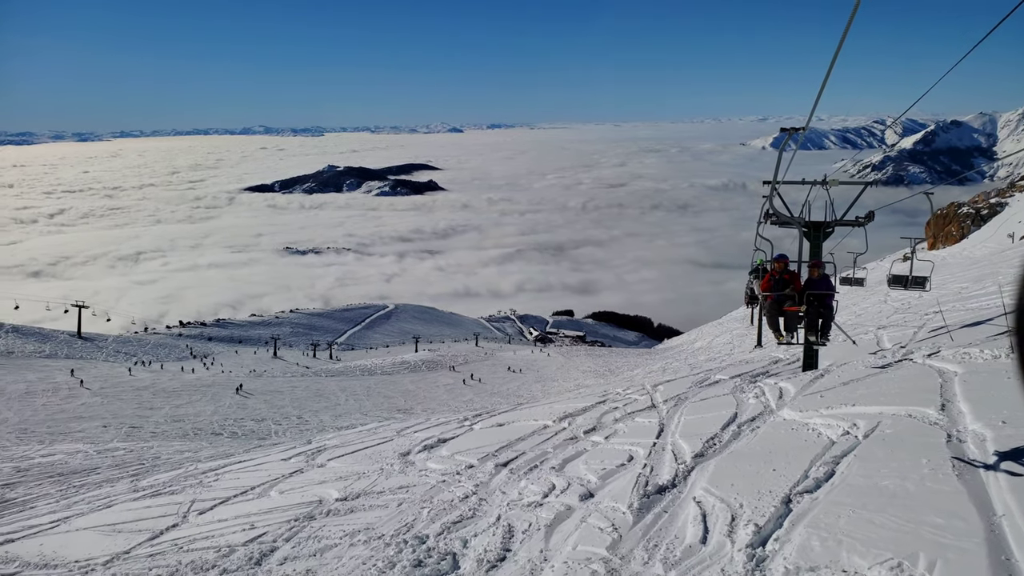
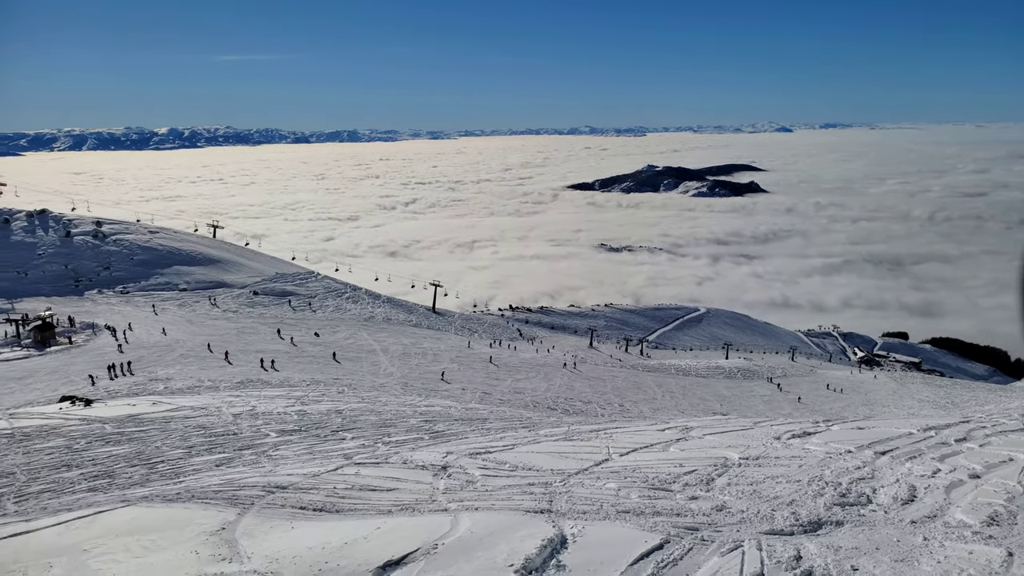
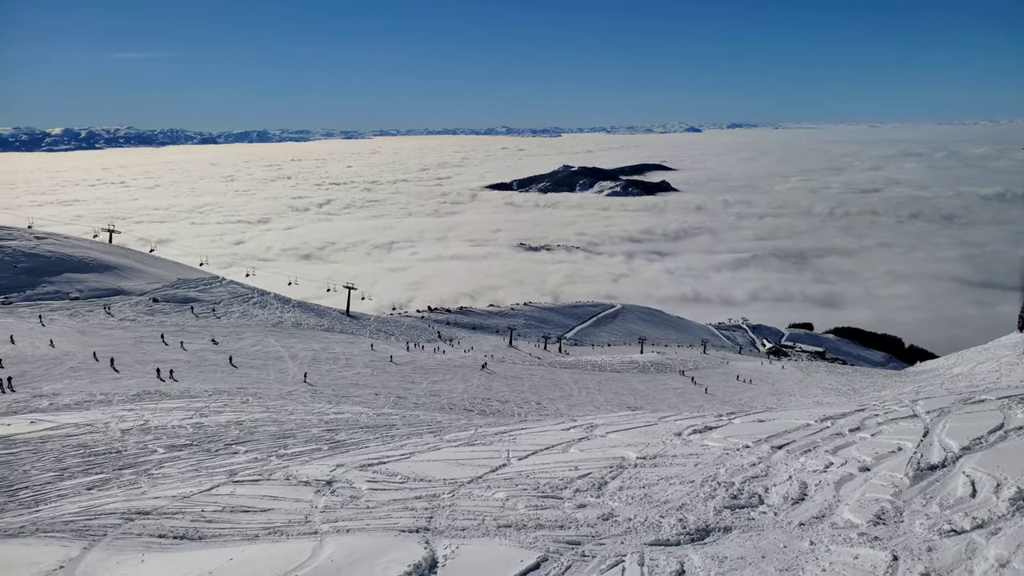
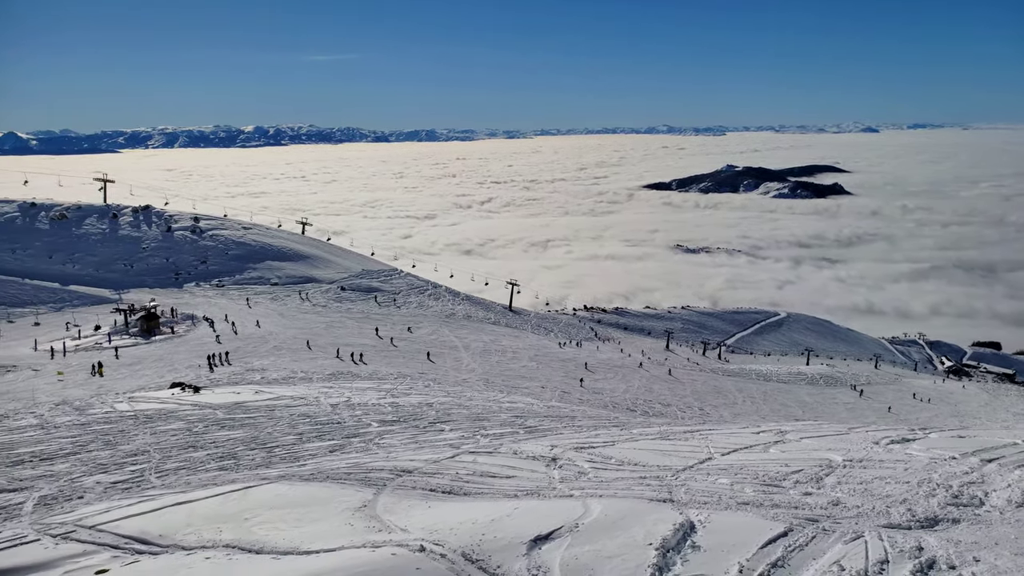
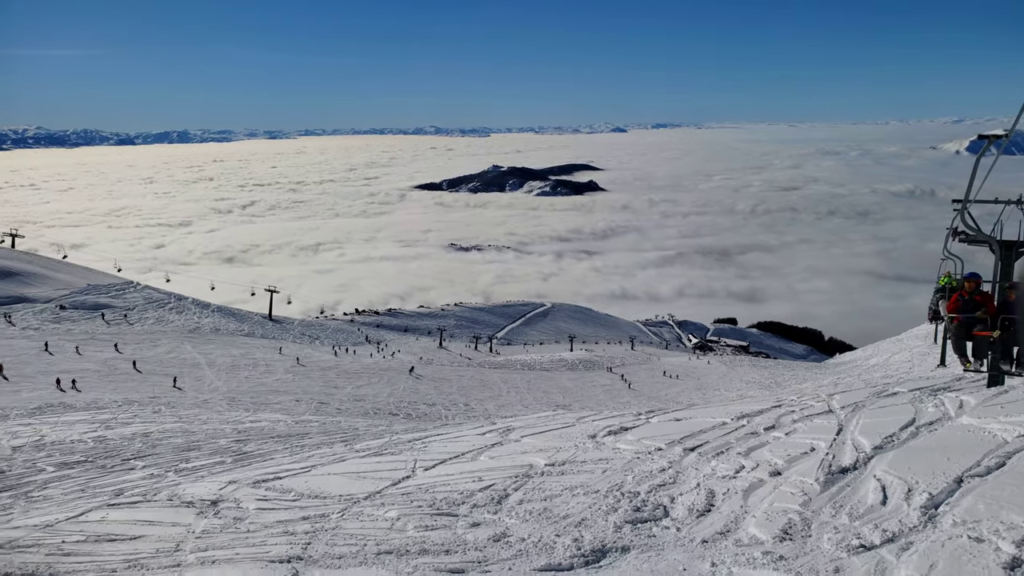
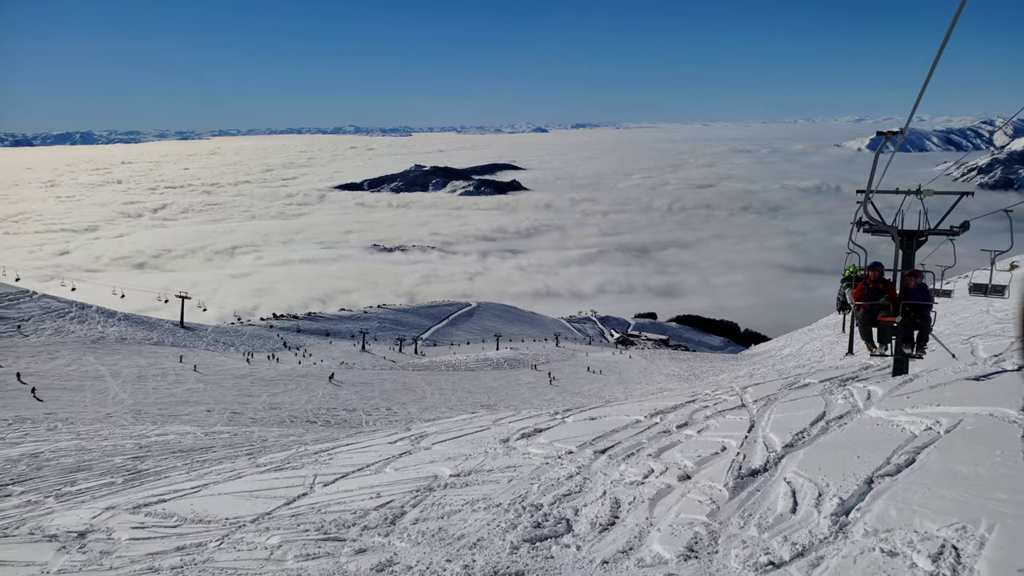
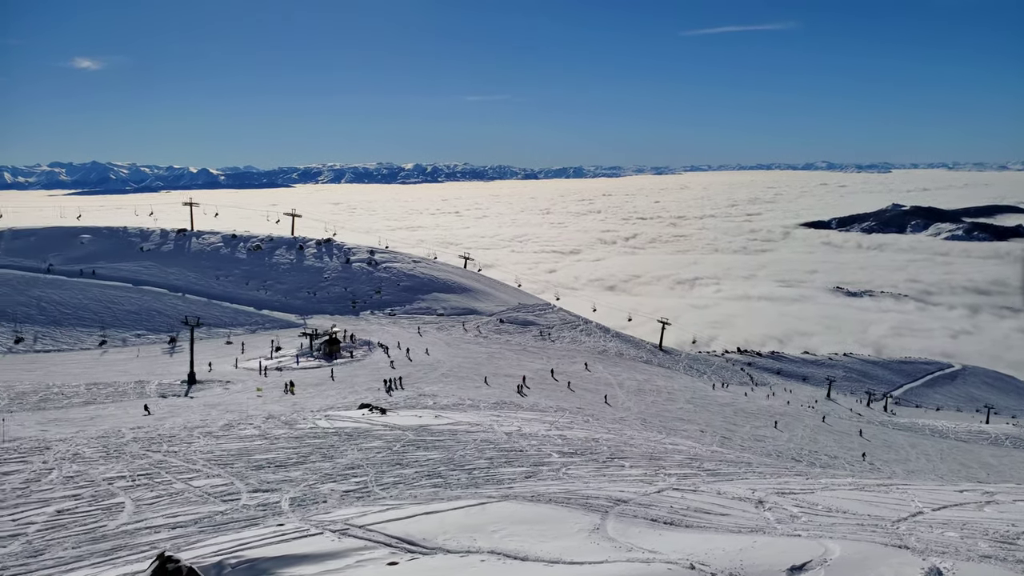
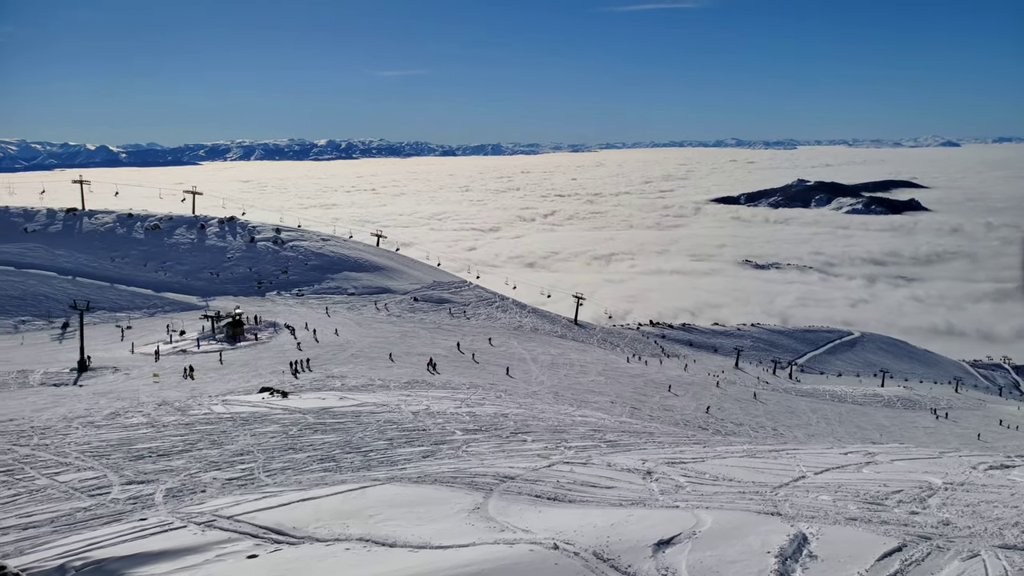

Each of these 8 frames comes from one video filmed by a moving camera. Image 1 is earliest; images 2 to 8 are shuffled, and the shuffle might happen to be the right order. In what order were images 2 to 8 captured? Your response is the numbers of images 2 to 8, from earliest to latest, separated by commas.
6, 5, 3, 2, 4, 8, 7
